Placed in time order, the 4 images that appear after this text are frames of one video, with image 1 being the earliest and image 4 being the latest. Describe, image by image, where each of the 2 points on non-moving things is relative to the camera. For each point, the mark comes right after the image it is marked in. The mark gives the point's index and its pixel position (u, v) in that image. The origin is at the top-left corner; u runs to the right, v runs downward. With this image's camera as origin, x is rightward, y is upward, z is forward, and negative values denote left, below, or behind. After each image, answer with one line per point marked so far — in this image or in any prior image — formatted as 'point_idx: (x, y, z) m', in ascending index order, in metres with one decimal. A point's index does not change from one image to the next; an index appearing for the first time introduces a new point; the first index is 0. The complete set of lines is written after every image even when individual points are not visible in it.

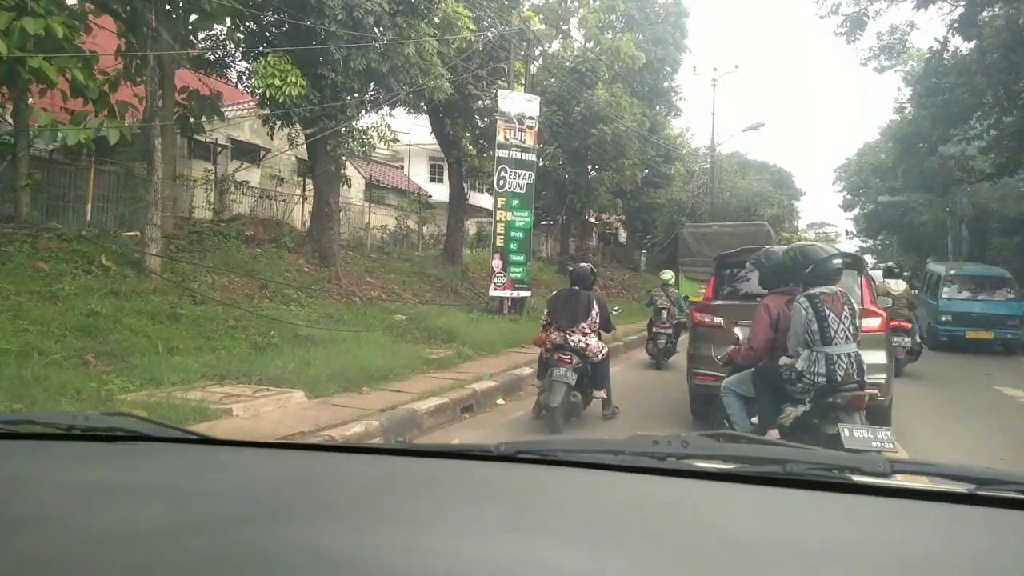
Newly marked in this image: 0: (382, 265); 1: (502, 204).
0: (-2.8, +0.5, +15.3) m
1: (-0.2, +1.6, +13.4) m
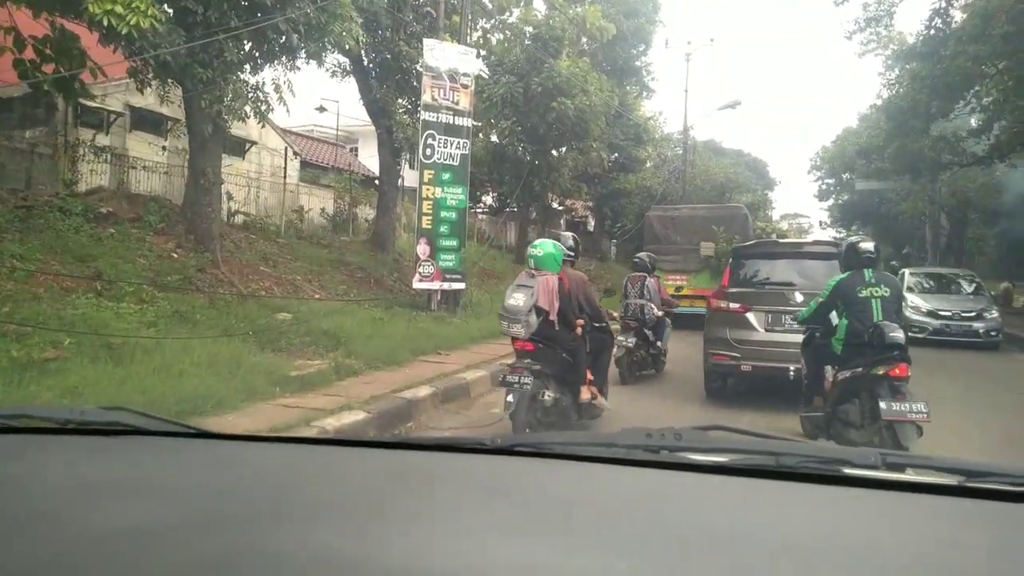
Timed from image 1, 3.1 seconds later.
0: (-4.0, +0.7, +12.9) m
1: (-1.3, +1.7, +11.1) m
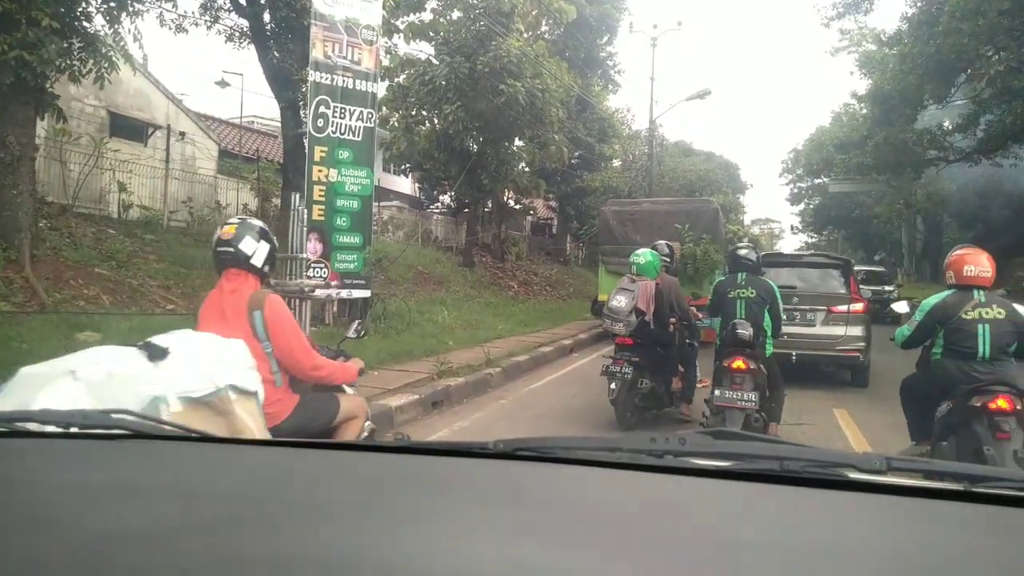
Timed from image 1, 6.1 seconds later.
0: (-5.1, +0.6, +10.5) m
1: (-2.4, +1.6, +8.8) m
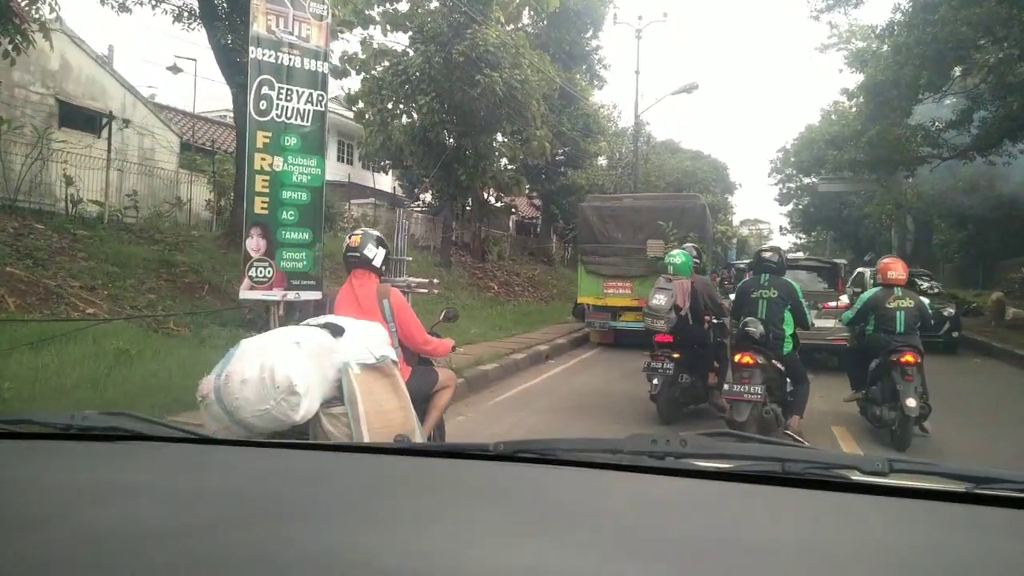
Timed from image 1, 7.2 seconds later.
0: (-5.5, +0.6, +9.6) m
1: (-2.8, +1.6, +7.9) m
